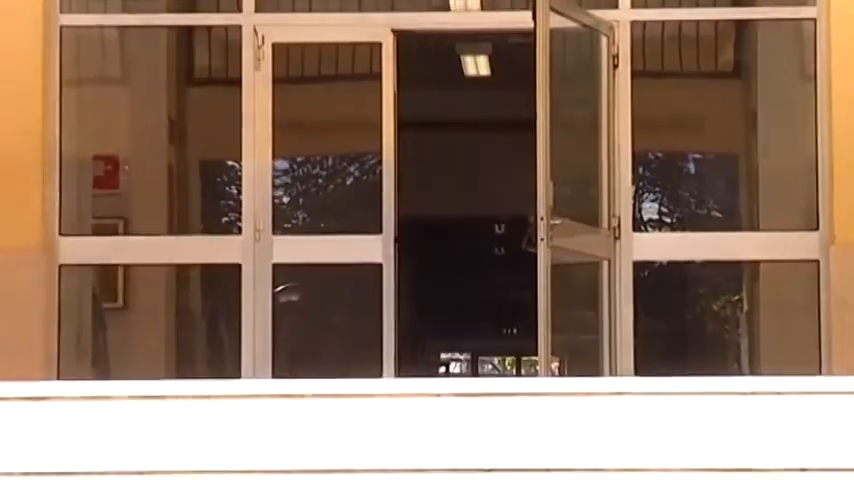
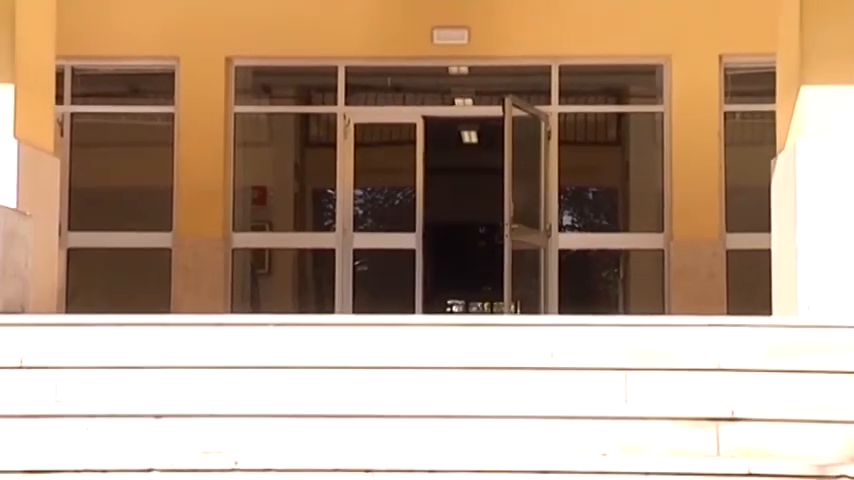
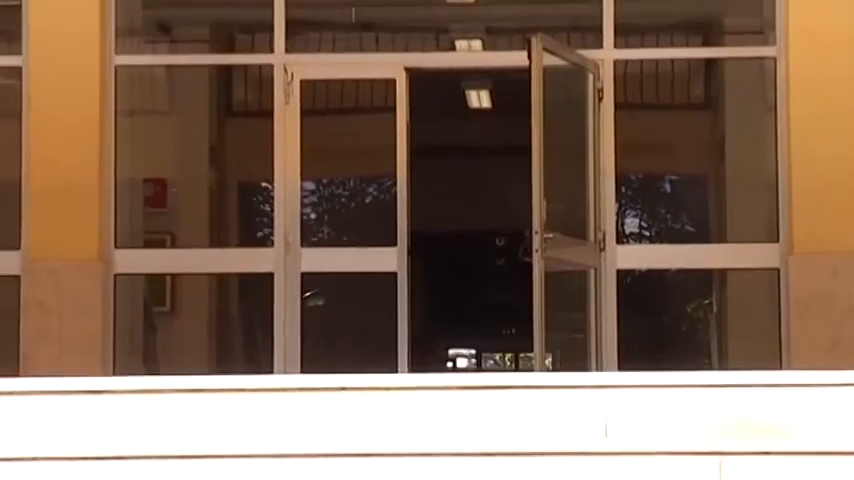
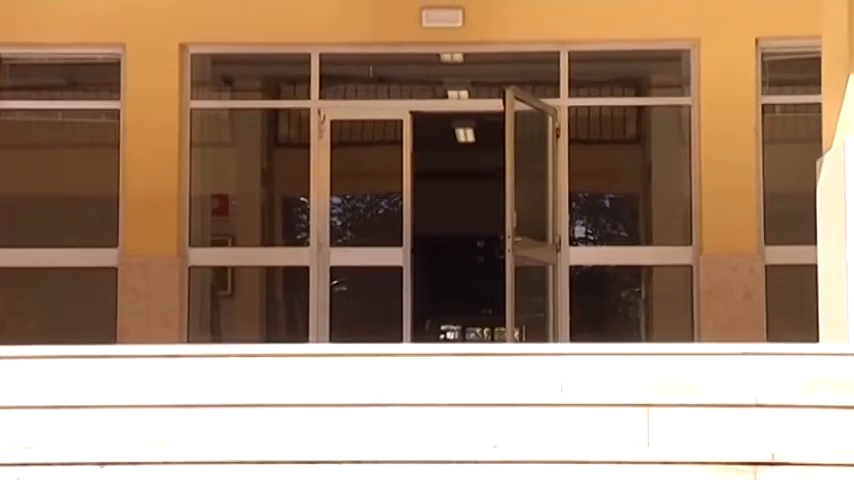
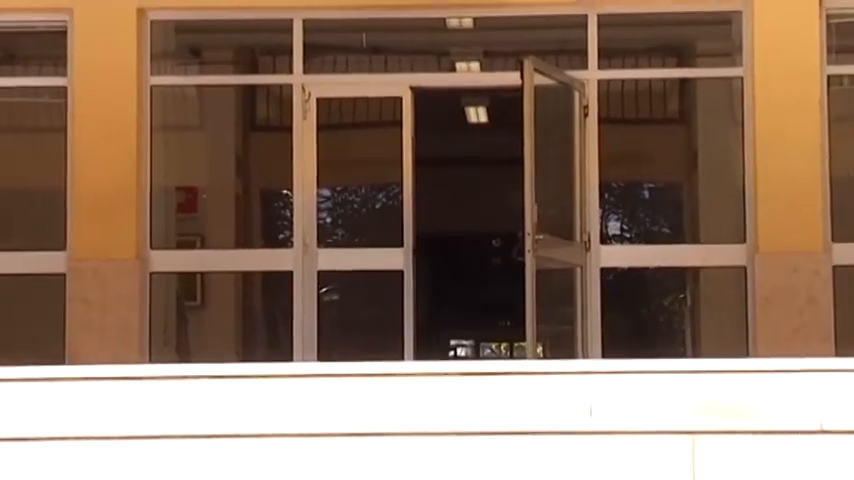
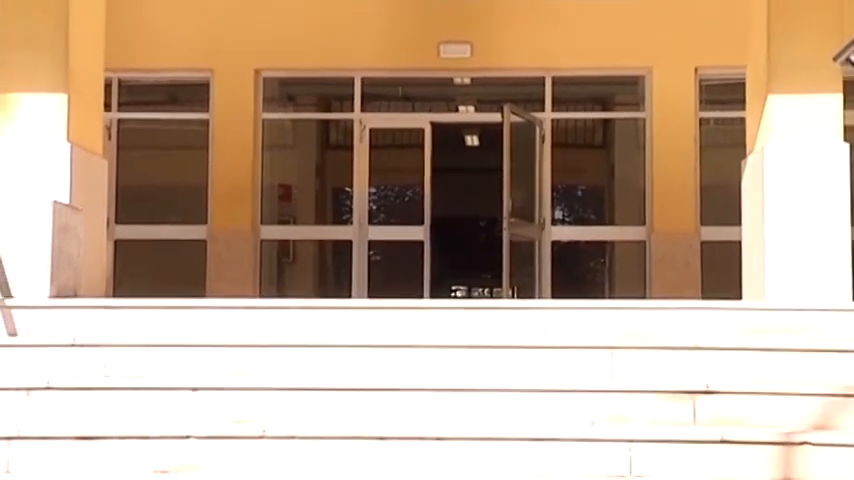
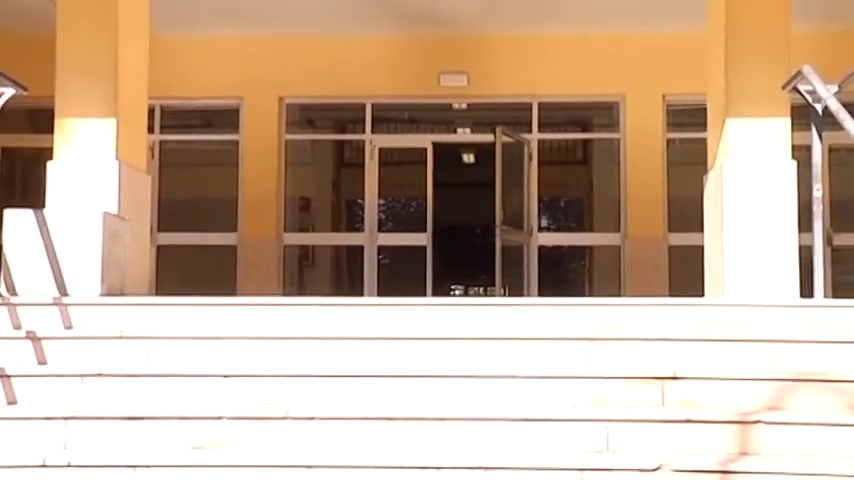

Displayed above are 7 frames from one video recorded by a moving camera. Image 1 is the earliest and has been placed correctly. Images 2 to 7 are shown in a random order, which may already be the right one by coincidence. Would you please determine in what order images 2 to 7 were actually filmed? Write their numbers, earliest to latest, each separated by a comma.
3, 5, 4, 2, 6, 7
